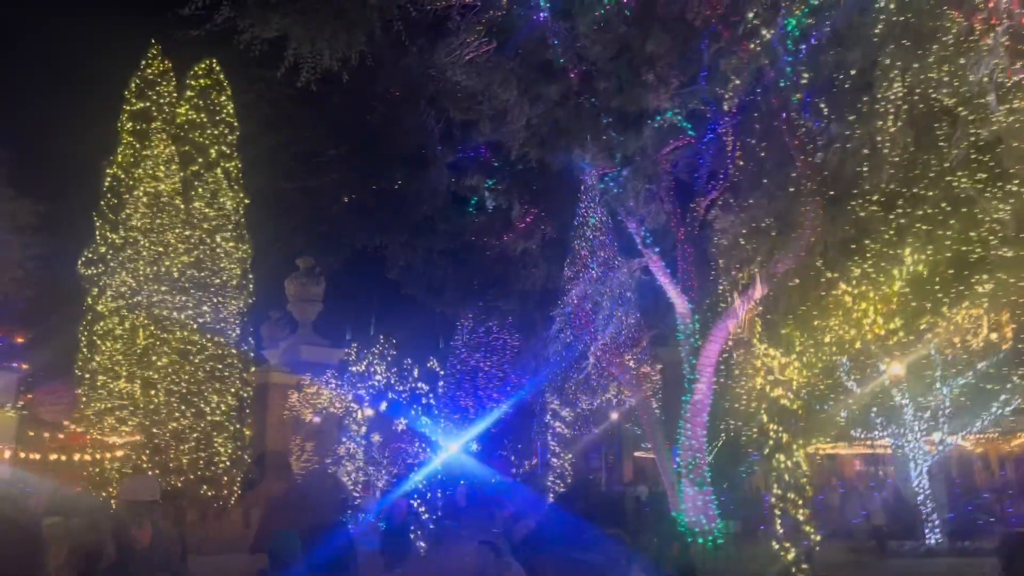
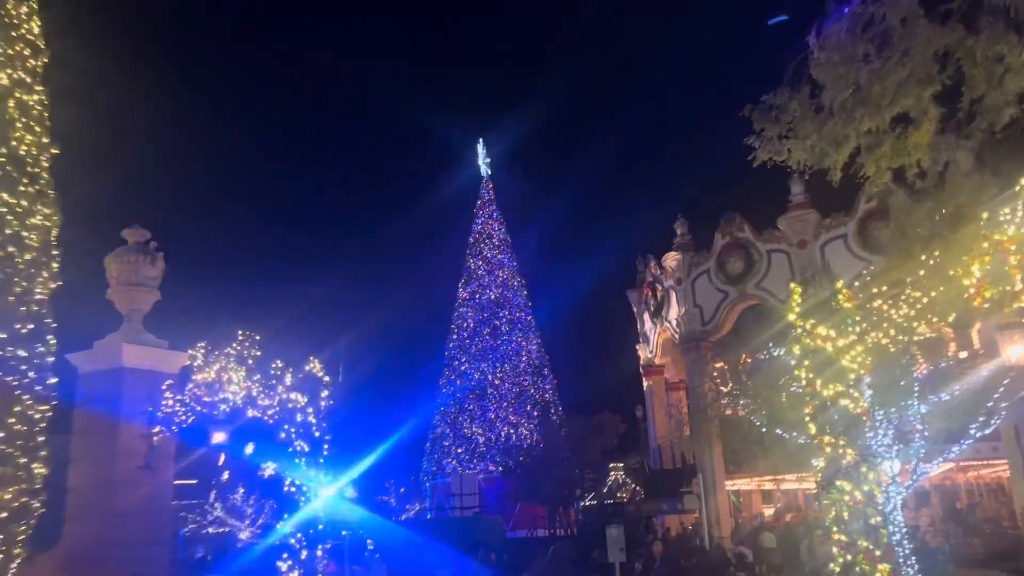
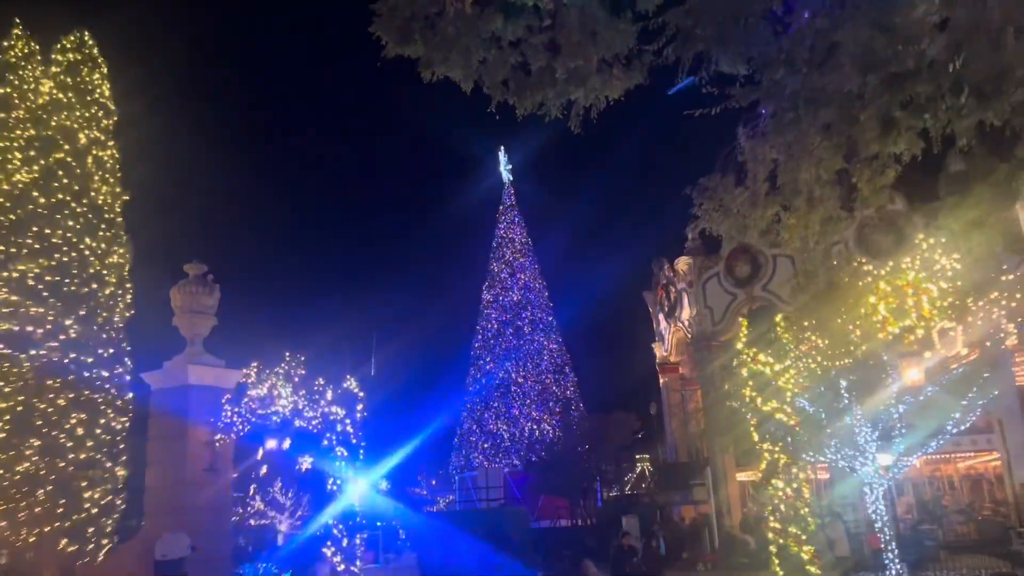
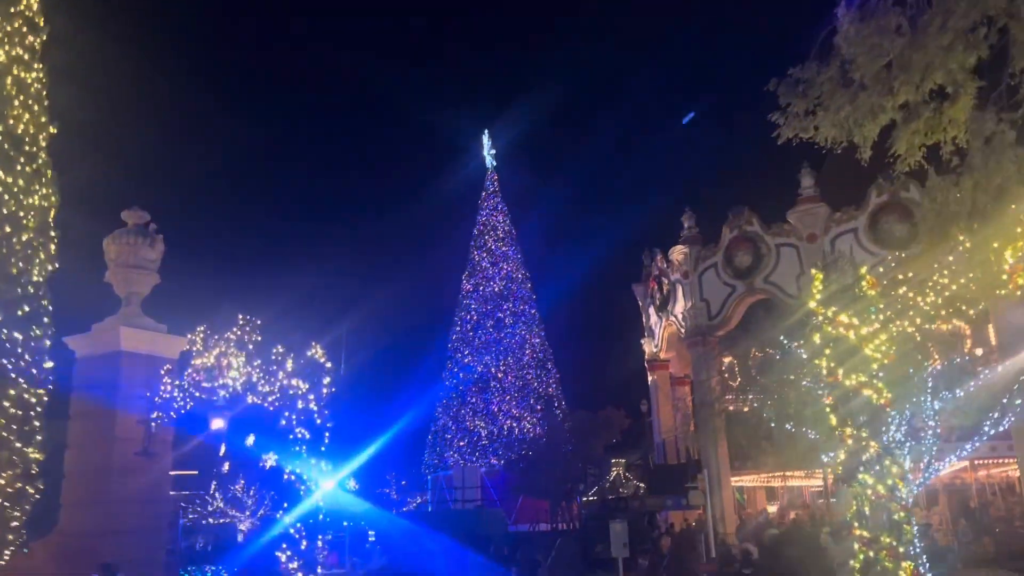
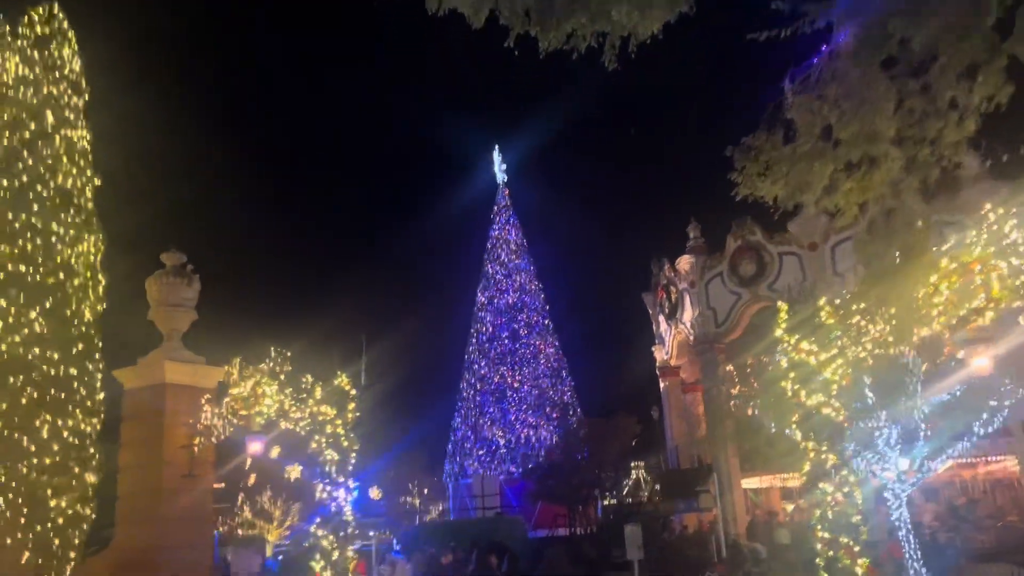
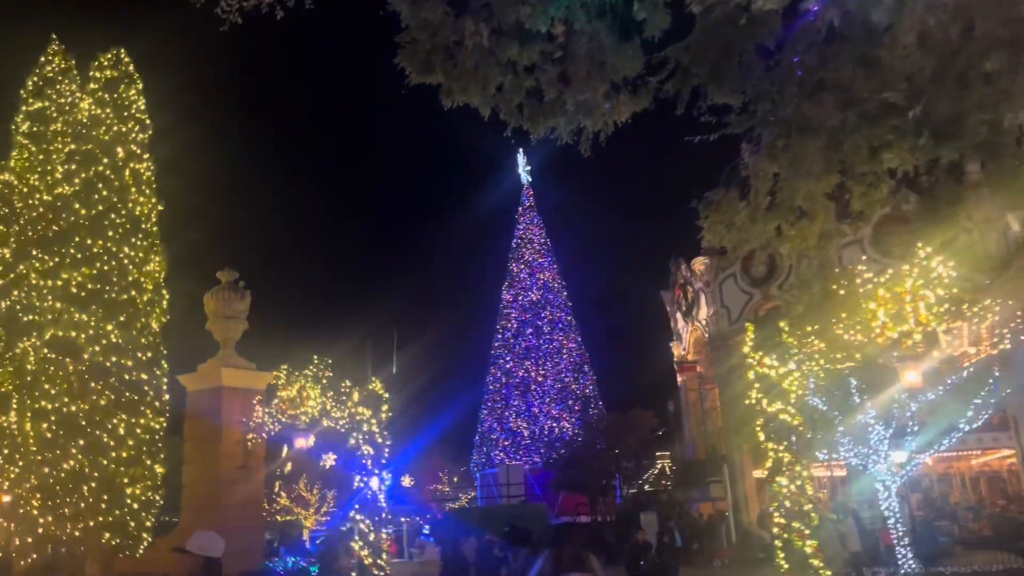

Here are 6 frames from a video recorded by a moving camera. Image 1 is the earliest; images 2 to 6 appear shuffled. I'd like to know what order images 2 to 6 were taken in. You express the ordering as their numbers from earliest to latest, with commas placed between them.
6, 3, 5, 2, 4
